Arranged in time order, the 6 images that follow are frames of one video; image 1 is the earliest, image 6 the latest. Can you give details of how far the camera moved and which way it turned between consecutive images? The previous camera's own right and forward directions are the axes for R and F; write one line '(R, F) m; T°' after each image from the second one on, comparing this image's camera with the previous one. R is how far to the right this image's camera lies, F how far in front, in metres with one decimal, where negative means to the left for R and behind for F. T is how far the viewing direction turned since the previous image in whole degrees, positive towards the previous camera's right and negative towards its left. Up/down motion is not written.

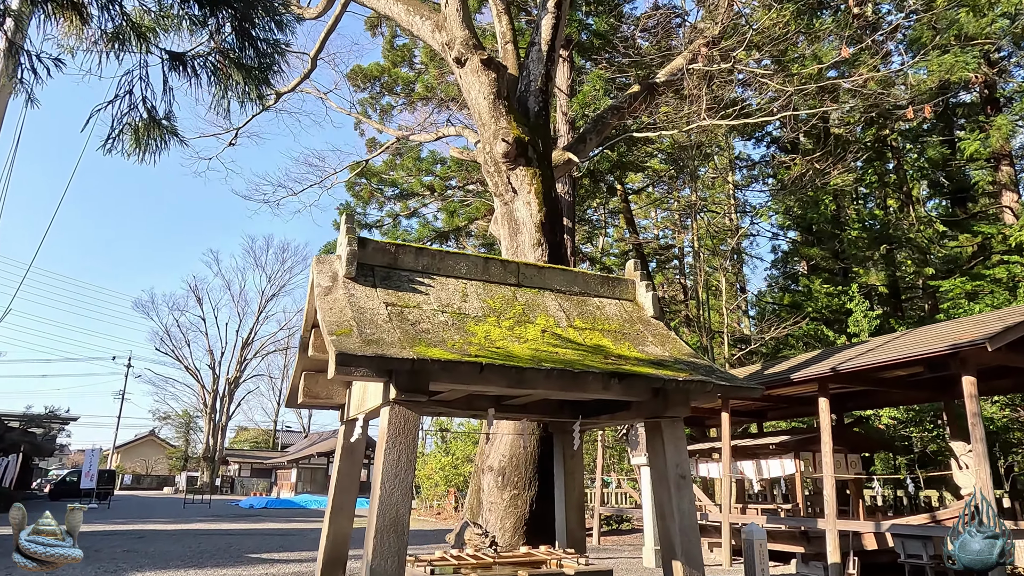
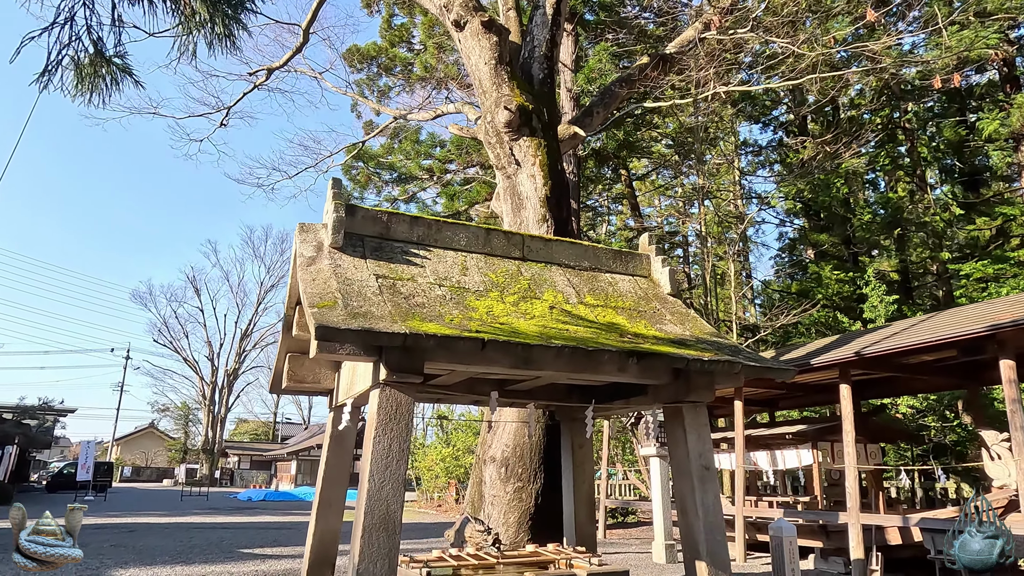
(0.0, +0.5) m; 0°
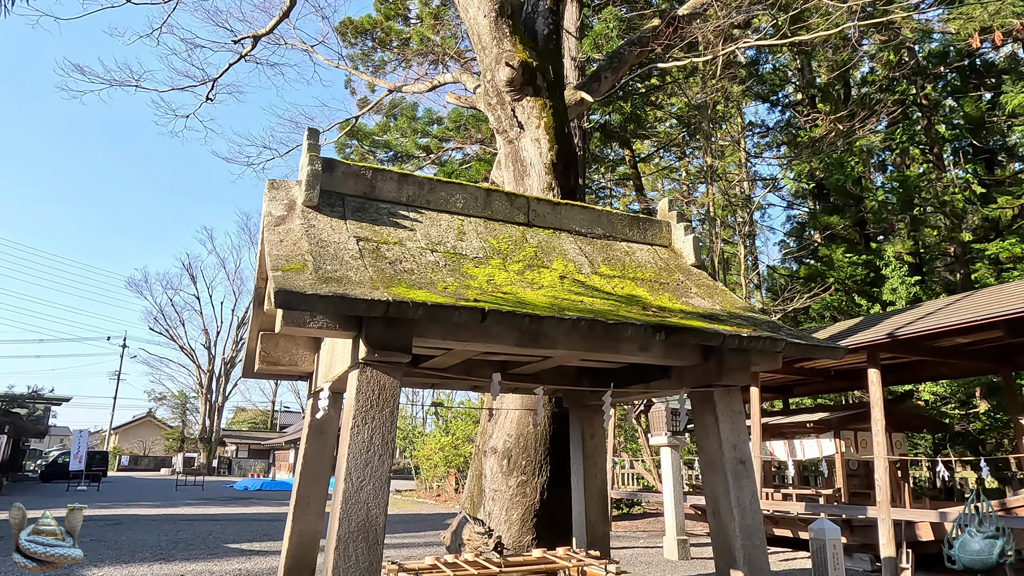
(0.0, +0.7) m; 0°
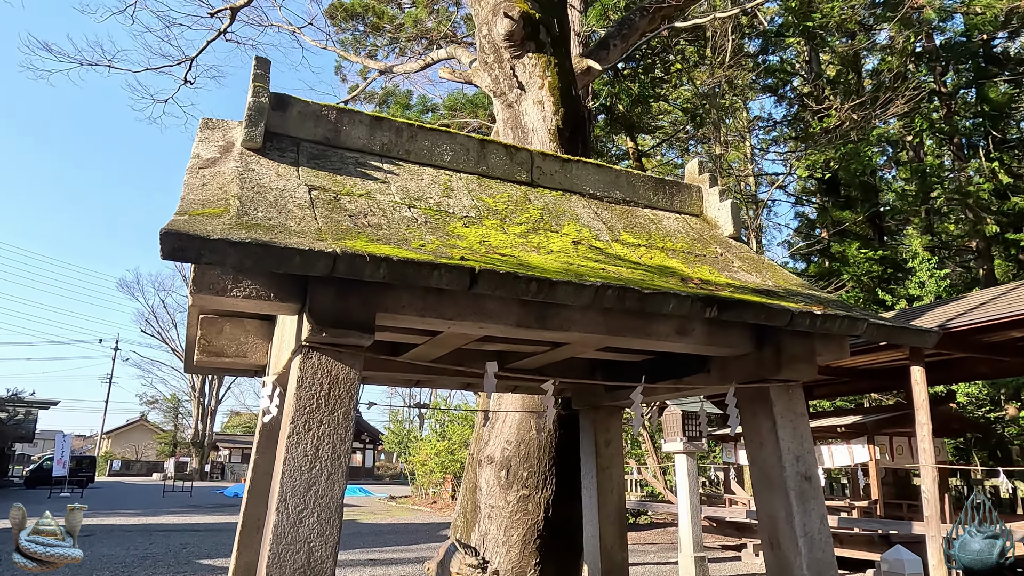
(0.0, +0.9) m; 0°
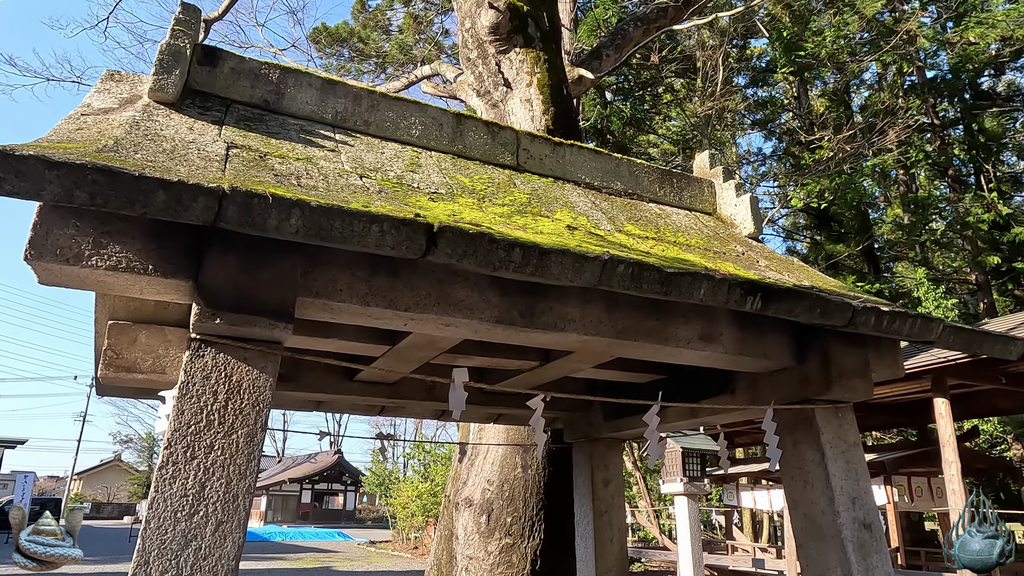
(0.0, +0.7) m; +1°
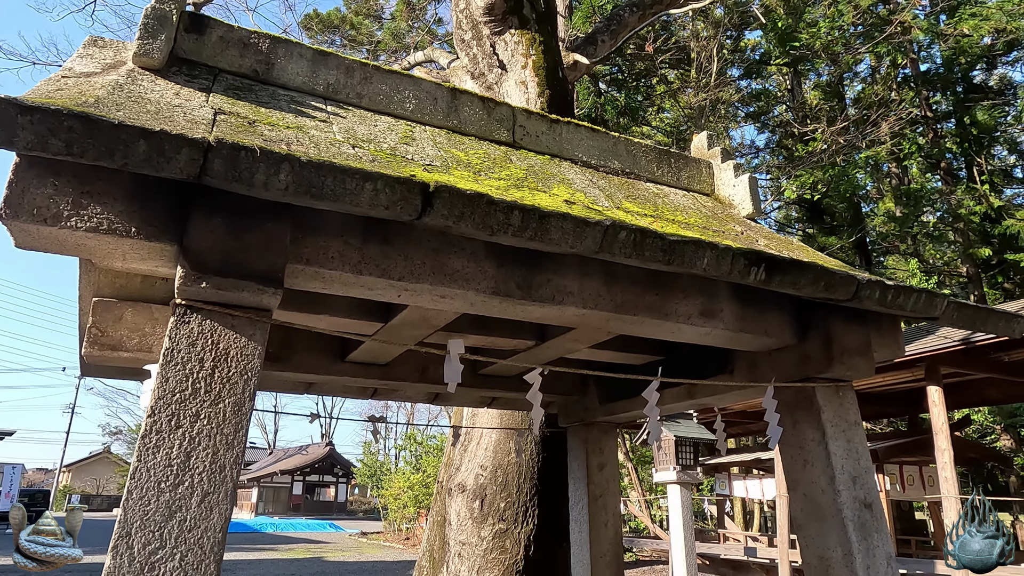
(0.0, +0.1) m; +1°
